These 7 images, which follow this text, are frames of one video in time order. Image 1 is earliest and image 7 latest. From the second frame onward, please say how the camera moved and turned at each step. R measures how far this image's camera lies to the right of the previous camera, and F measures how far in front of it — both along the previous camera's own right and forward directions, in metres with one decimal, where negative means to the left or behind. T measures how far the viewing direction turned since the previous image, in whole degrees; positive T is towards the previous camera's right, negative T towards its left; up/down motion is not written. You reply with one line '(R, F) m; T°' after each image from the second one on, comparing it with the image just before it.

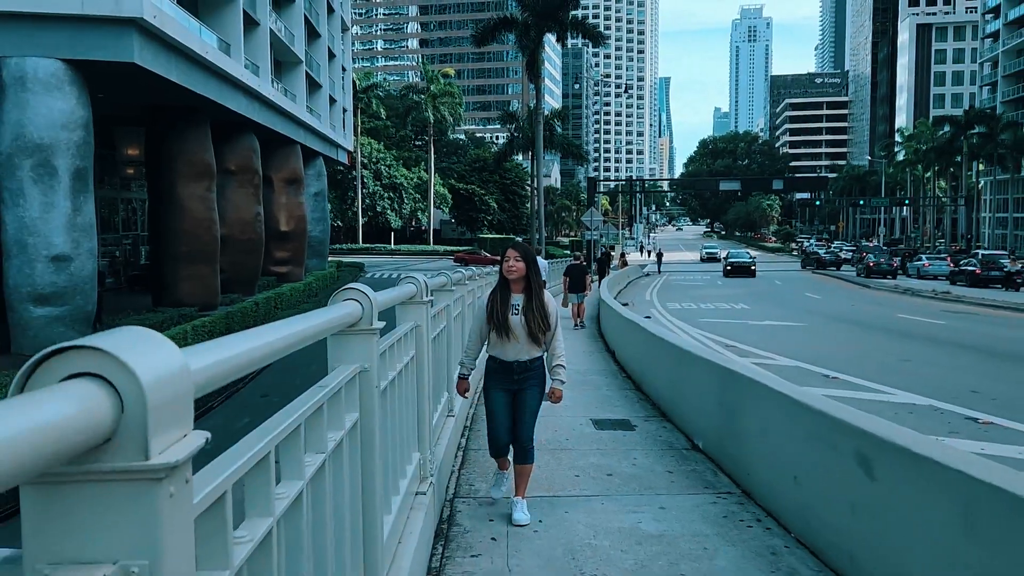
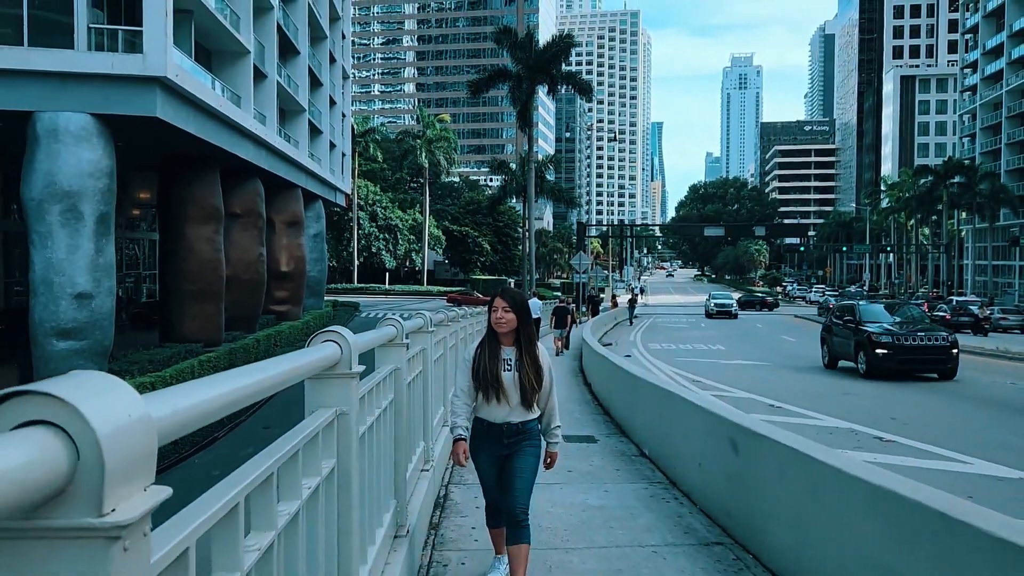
(+0.1, -1.5) m; 0°
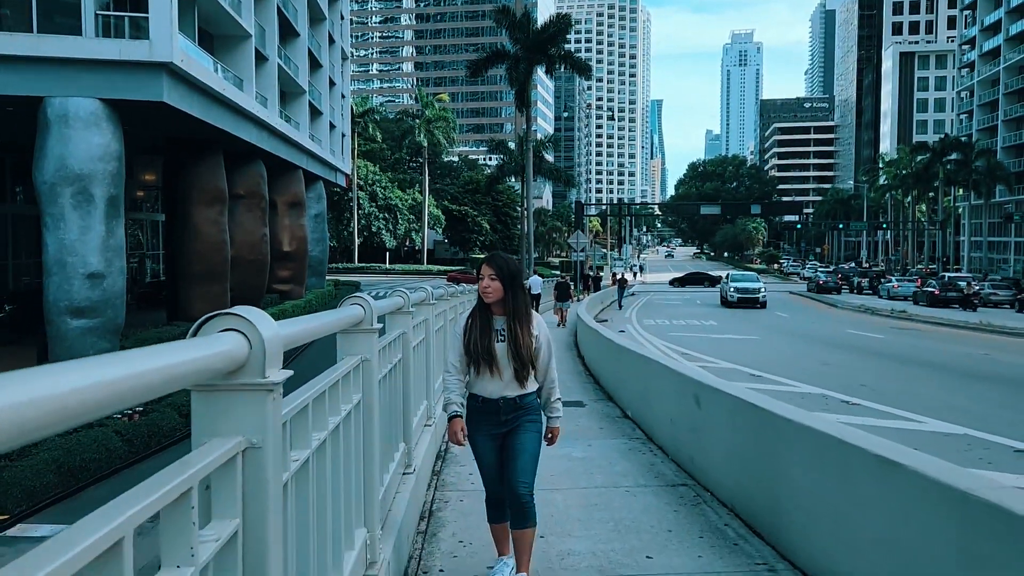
(+0.1, -0.7) m; 0°
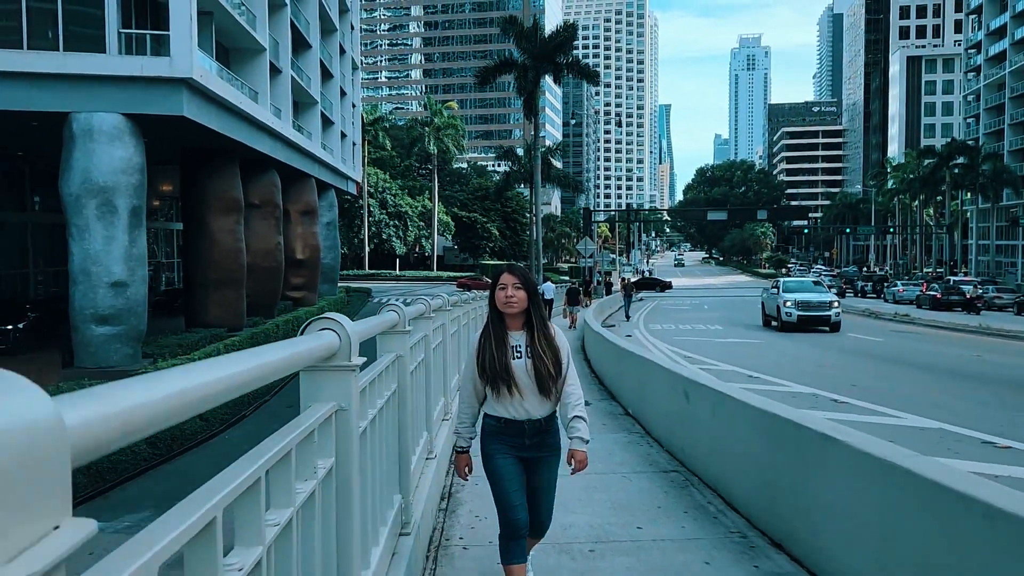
(0.0, -0.6) m; -1°
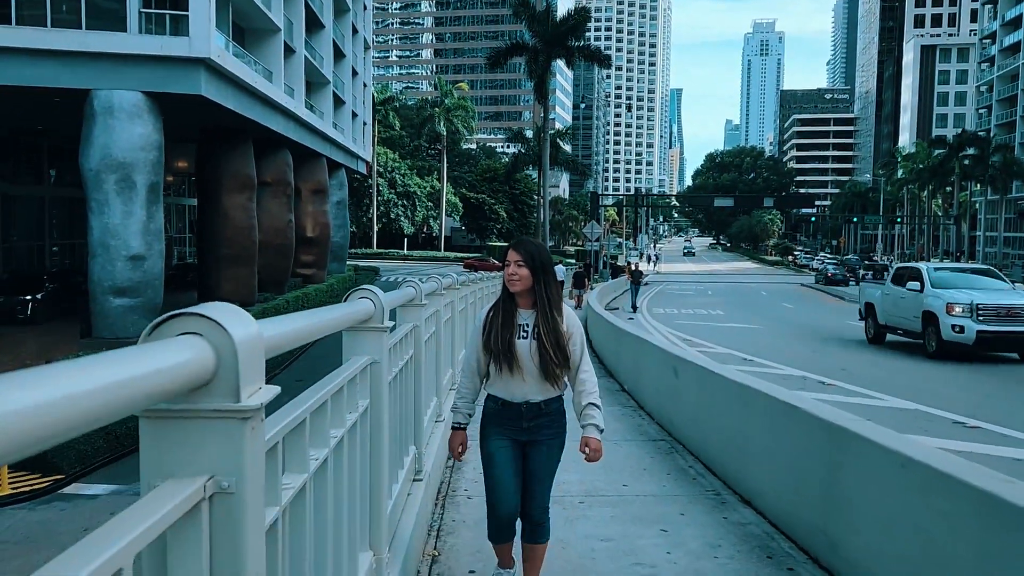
(0.0, -0.5) m; 0°
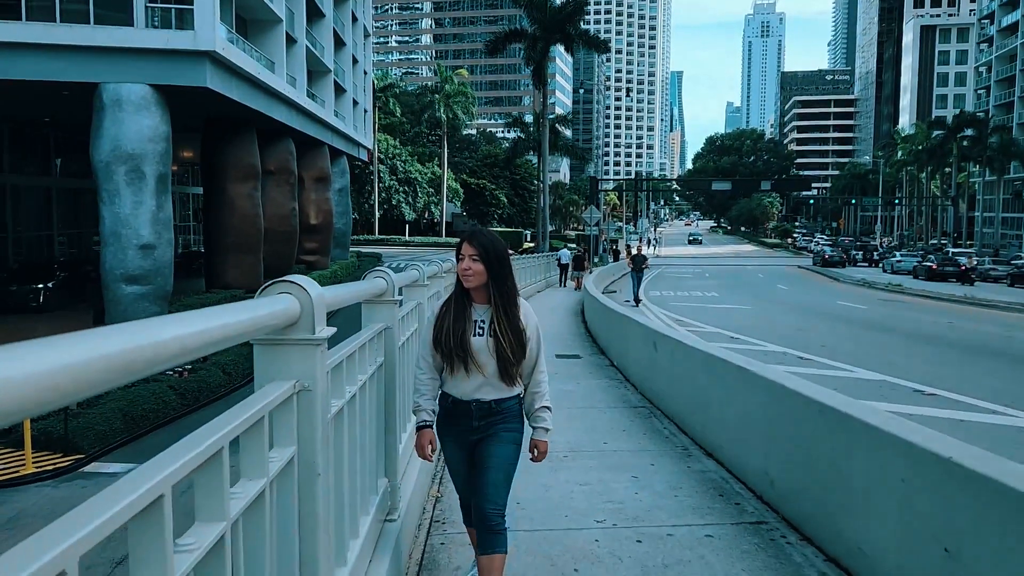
(+0.1, -0.7) m; 0°
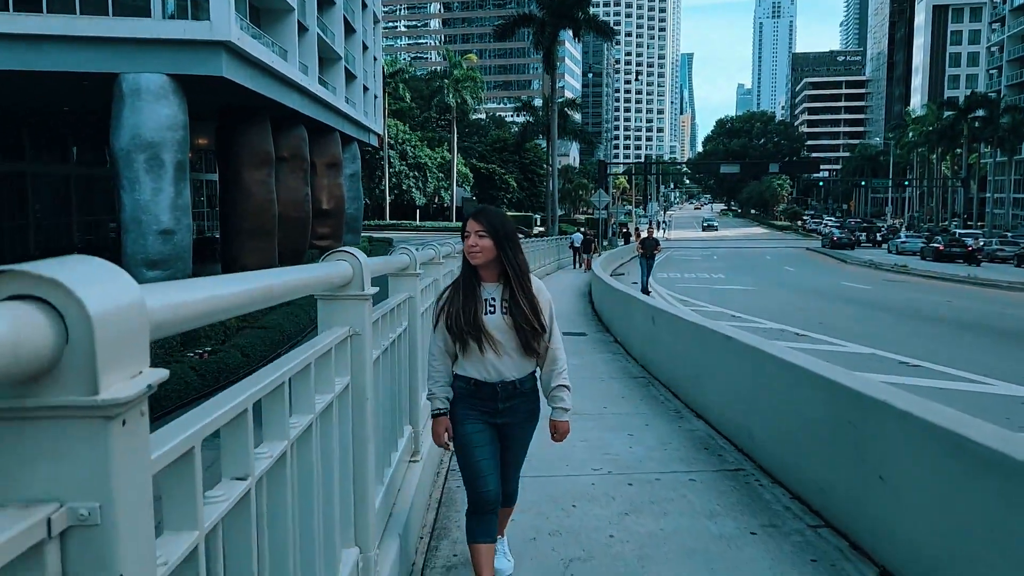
(0.0, -0.5) m; -1°
